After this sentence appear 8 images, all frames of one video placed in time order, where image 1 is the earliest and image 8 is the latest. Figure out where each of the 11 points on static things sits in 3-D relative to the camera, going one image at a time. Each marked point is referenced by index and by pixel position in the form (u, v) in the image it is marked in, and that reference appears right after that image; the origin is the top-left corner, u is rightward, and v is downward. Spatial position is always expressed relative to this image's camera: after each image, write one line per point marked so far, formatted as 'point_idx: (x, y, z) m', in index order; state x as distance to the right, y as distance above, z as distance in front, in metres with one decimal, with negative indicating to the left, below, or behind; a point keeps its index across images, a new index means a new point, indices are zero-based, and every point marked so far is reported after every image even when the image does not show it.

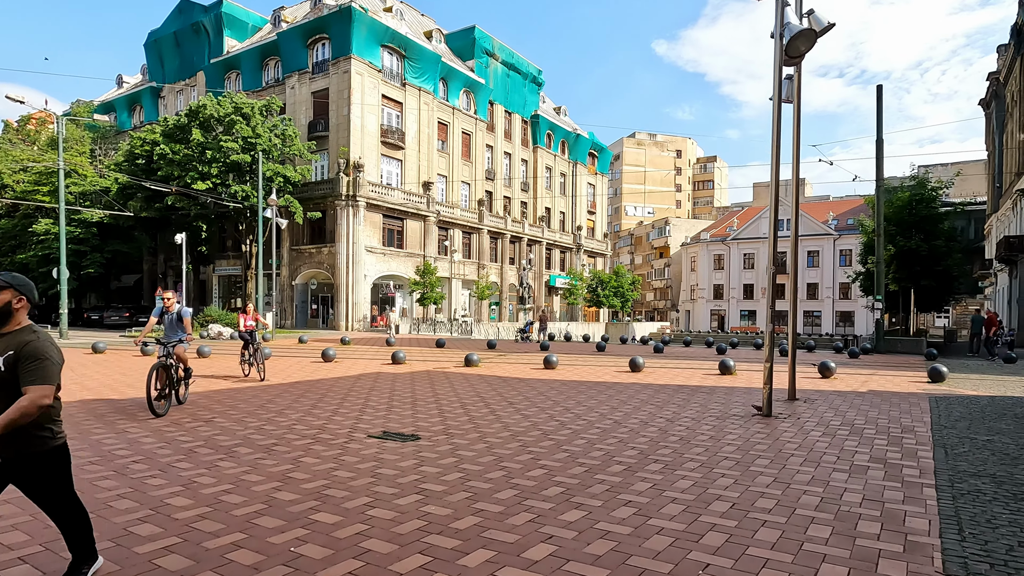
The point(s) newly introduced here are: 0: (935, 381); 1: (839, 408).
0: (+9.1, -2.0, +14.1) m
1: (+5.2, -1.9, +10.4) m
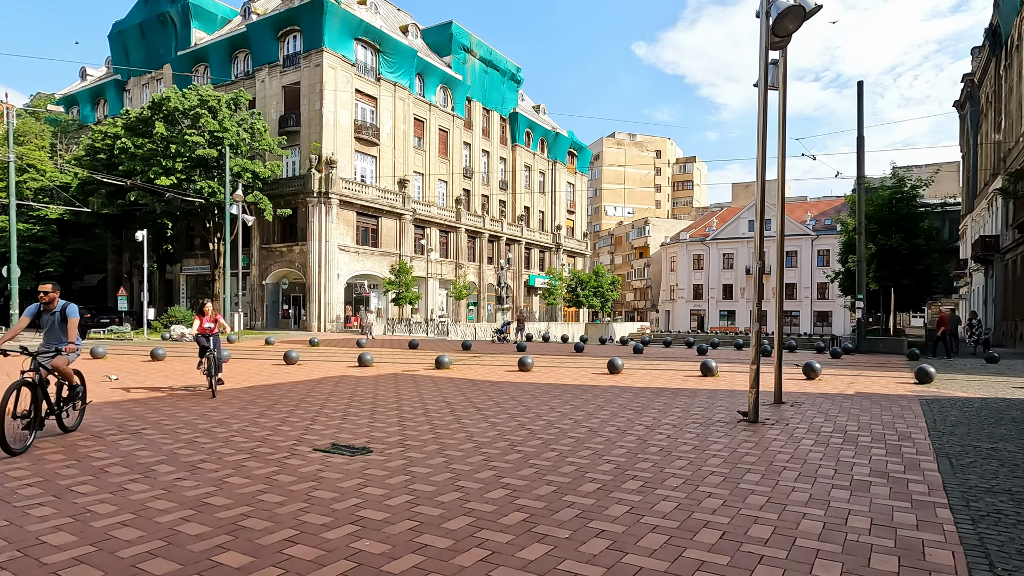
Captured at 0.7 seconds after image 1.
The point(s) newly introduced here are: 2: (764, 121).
0: (+8.6, -2.0, +13.6) m
1: (+4.8, -1.9, +9.8) m
2: (+4.1, +2.6, +10.4) m
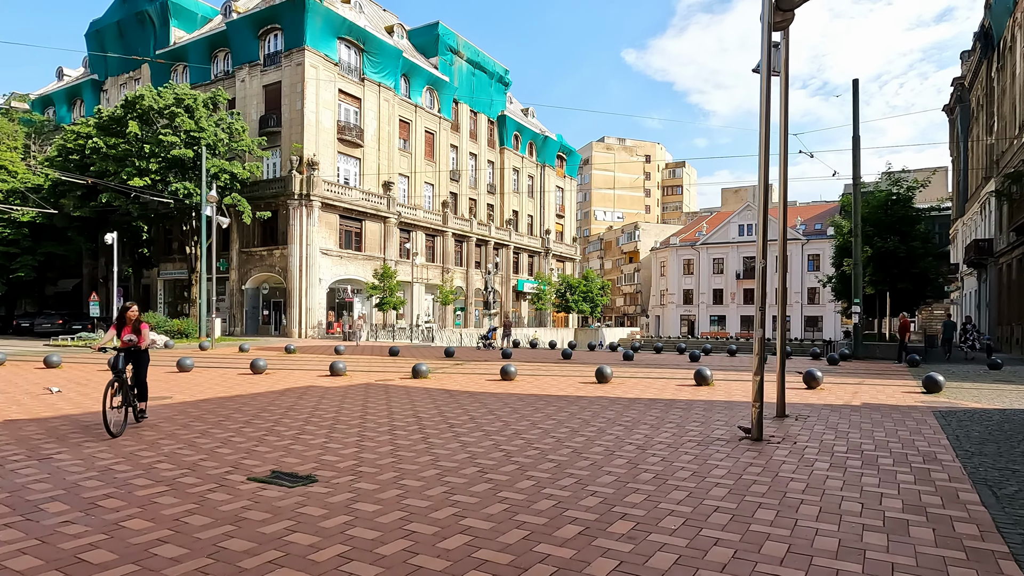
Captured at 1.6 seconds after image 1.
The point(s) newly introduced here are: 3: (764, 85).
0: (+8.2, -2.0, +12.7) m
1: (+4.4, -1.9, +8.9) m
2: (+3.8, +2.6, +9.5) m
3: (+3.7, +3.0, +9.5) m
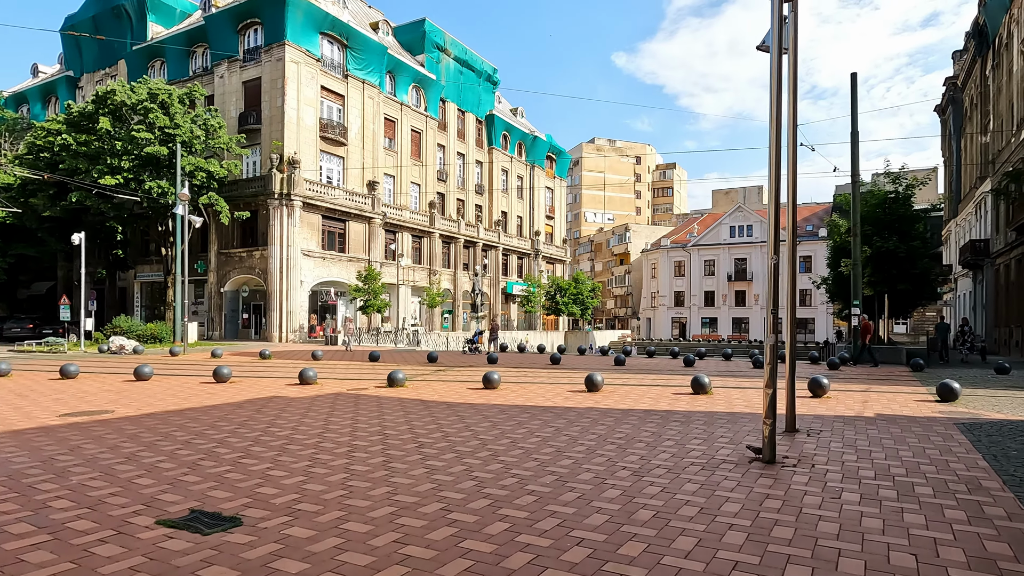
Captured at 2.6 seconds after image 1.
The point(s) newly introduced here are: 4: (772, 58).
0: (+7.9, -2.0, +11.8) m
1: (+4.2, -1.9, +7.9) m
2: (+3.5, +2.6, +8.5) m
3: (+3.4, +3.0, +8.5) m
4: (+3.4, +3.0, +8.5) m
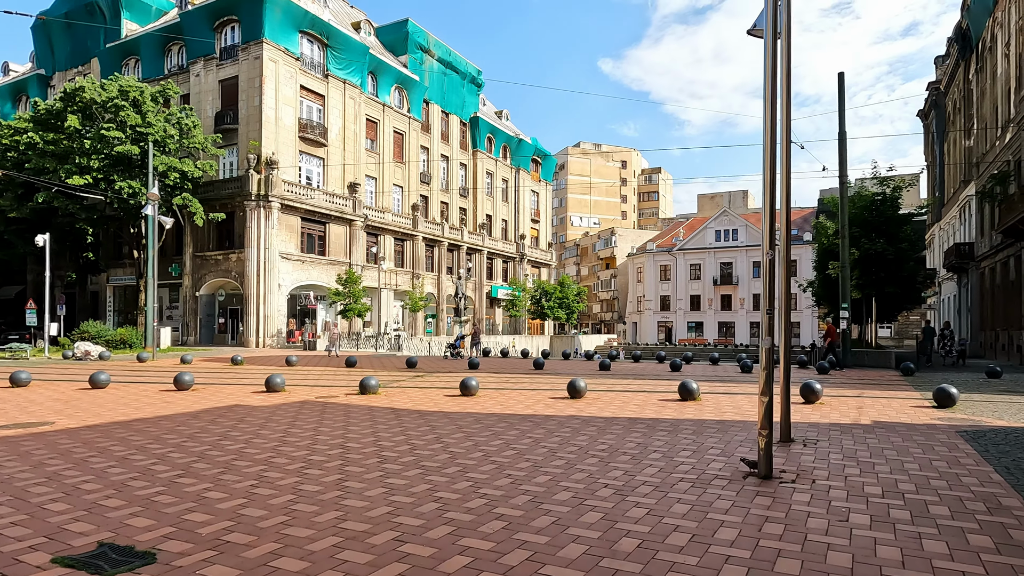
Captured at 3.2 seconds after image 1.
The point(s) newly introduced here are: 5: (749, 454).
0: (+7.5, -2.0, +11.2) m
1: (+3.9, -1.9, +7.3) m
2: (+3.1, +2.6, +8.0) m
3: (+3.1, +3.0, +8.0) m
4: (+3.1, +3.0, +7.9) m
5: (+2.8, -1.9, +7.8) m
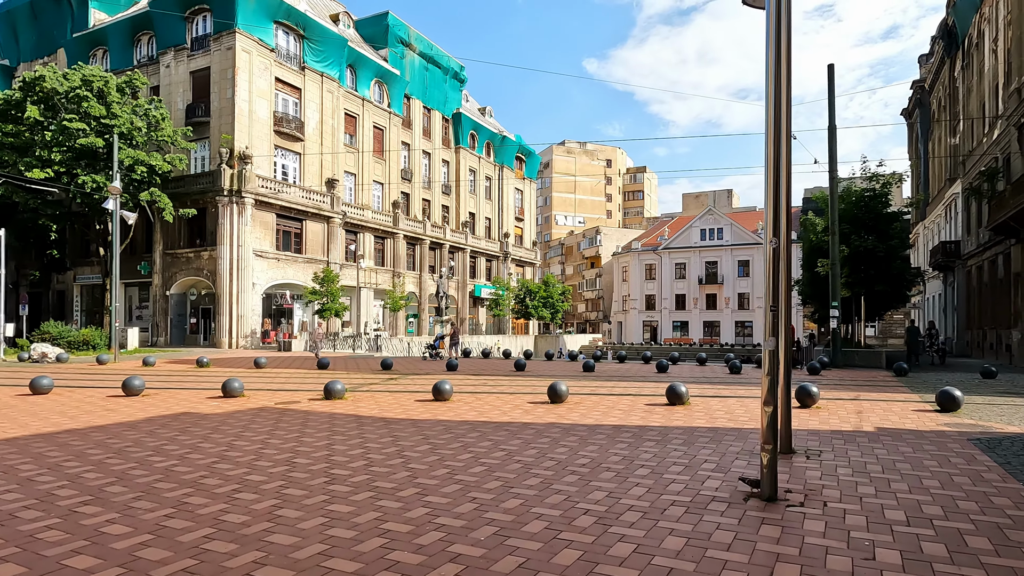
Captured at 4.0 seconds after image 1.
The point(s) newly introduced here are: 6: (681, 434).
0: (+7.1, -2.0, +10.5) m
1: (+3.6, -1.8, +6.5) m
2: (+2.8, +2.7, +7.2) m
3: (+2.8, +3.0, +7.1) m
4: (+2.7, +3.1, +7.1) m
5: (+2.5, -1.9, +7.0) m
6: (+2.3, -2.0, +8.8) m
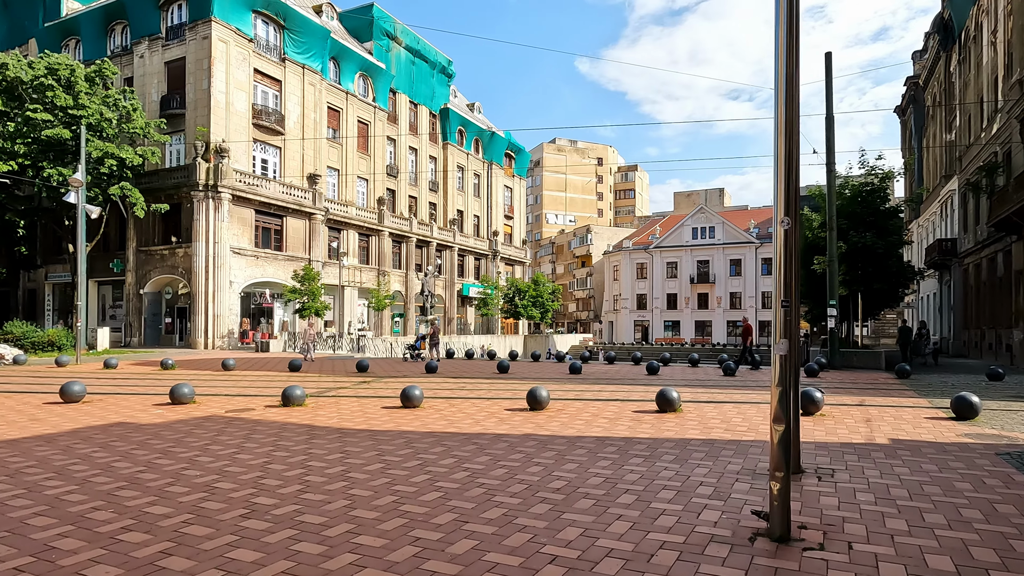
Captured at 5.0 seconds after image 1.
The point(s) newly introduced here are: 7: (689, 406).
0: (+6.7, -1.9, +9.6) m
1: (+3.2, -1.8, +5.5) m
2: (+2.5, +2.7, +6.1) m
3: (+2.4, +3.1, +6.1) m
4: (+2.4, +3.2, +6.1) m
5: (+2.1, -1.8, +6.0) m
6: (+1.9, -1.9, +7.8) m
7: (+3.0, -2.0, +11.2) m
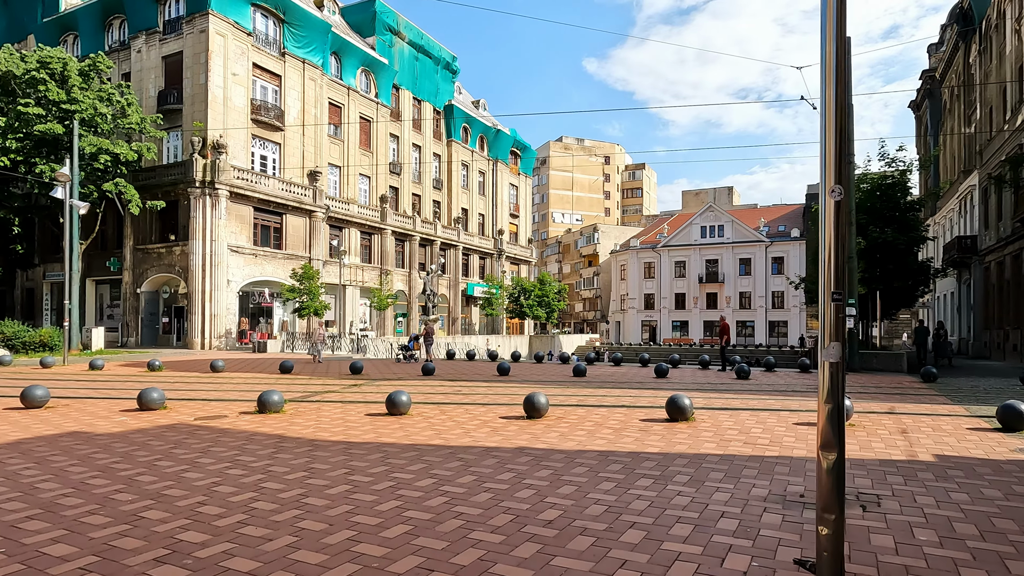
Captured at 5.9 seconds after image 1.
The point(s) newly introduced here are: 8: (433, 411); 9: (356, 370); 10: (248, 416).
0: (+6.6, -1.8, +8.5) m
1: (+3.1, -1.7, +4.5) m
2: (+2.3, +2.8, +5.2) m
3: (+2.3, +3.1, +5.1) m
4: (+2.3, +3.2, +5.1) m
5: (+2.0, -1.8, +5.0) m
6: (+1.8, -1.8, +6.8) m
7: (+3.0, -2.0, +10.2) m
8: (-1.3, -2.0, +10.6) m
9: (-4.2, -2.2, +16.9) m
10: (-4.1, -2.0, +9.9) m
